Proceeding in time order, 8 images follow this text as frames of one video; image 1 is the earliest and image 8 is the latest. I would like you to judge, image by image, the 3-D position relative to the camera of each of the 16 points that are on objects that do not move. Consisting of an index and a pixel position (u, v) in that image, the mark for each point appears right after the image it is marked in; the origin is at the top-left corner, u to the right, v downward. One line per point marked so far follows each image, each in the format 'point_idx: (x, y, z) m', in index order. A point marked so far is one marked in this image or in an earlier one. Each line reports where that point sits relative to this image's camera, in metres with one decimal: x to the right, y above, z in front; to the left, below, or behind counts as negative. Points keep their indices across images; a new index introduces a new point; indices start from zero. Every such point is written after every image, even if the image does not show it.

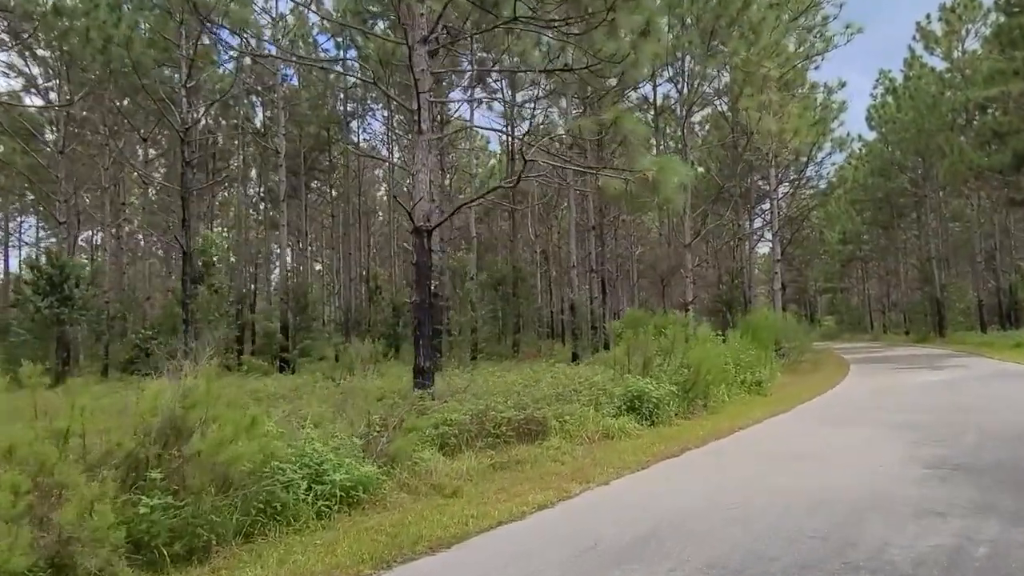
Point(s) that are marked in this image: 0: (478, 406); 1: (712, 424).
0: (-0.3, -1.2, +7.5) m
1: (+2.5, -1.7, +9.1) m
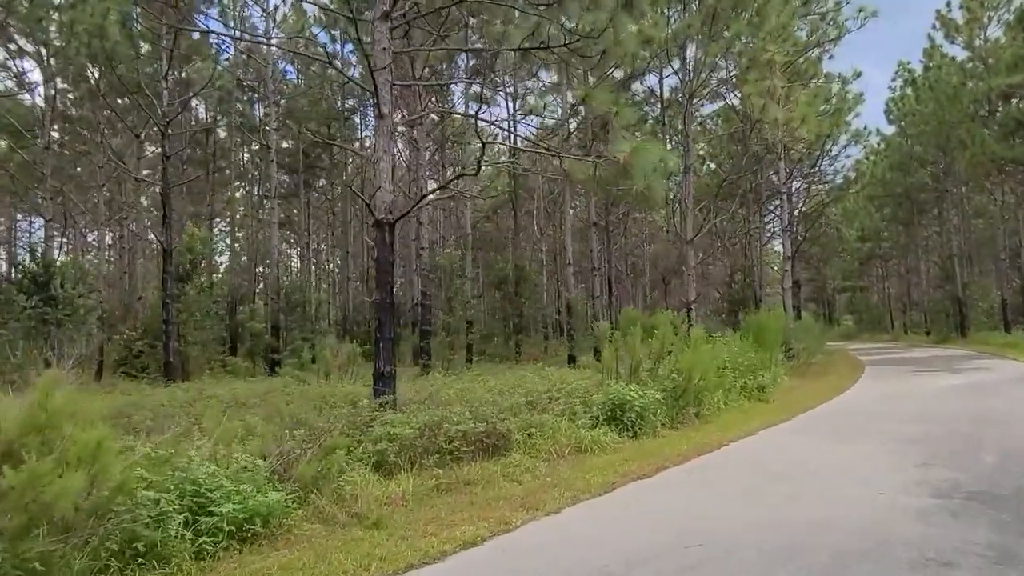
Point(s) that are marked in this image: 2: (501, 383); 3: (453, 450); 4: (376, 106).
0: (-0.7, -1.2, +6.8) m
1: (+2.1, -1.6, +8.2) m
2: (-0.1, -1.3, +10.4) m
3: (-0.5, -1.4, +6.2) m
4: (-1.5, +2.0, +8.3) m
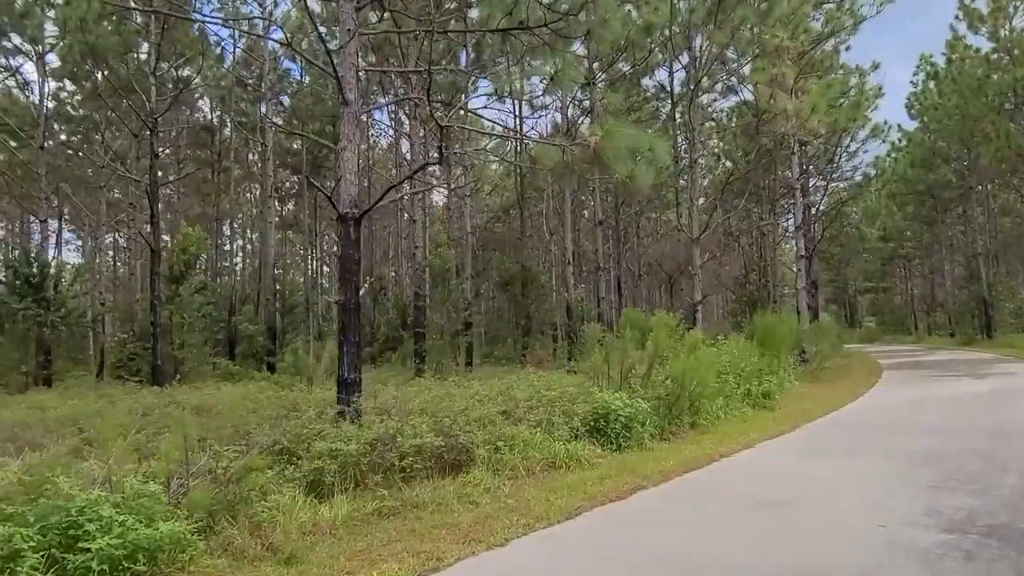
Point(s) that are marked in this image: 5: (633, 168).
0: (-1.0, -1.2, +6.1) m
1: (+1.9, -1.6, +7.5) m
2: (-0.3, -1.3, +9.8) m
3: (-0.8, -1.4, +5.6) m
4: (-1.8, +2.0, +7.7) m
5: (+1.5, +1.5, +9.1) m
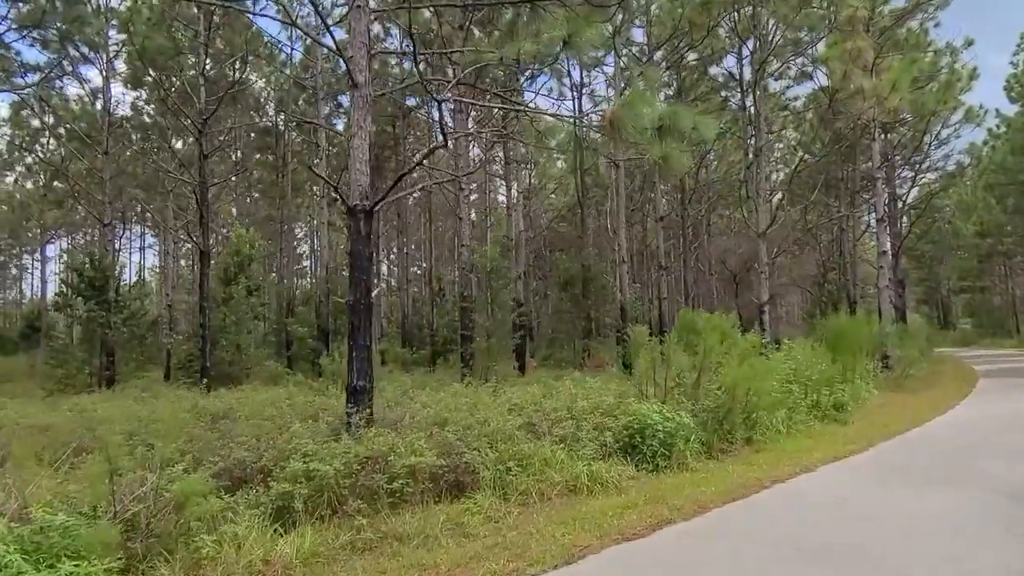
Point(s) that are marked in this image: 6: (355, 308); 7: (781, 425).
0: (-0.9, -1.1, +5.4) m
1: (+2.1, -1.6, +6.5) m
2: (+0.1, -1.3, +9.0) m
3: (-0.8, -1.3, +4.9) m
4: (-1.6, +2.0, +7.1) m
5: (+1.8, +1.5, +8.1) m
6: (-1.5, -0.2, +6.9) m
7: (+3.0, -1.5, +8.2) m
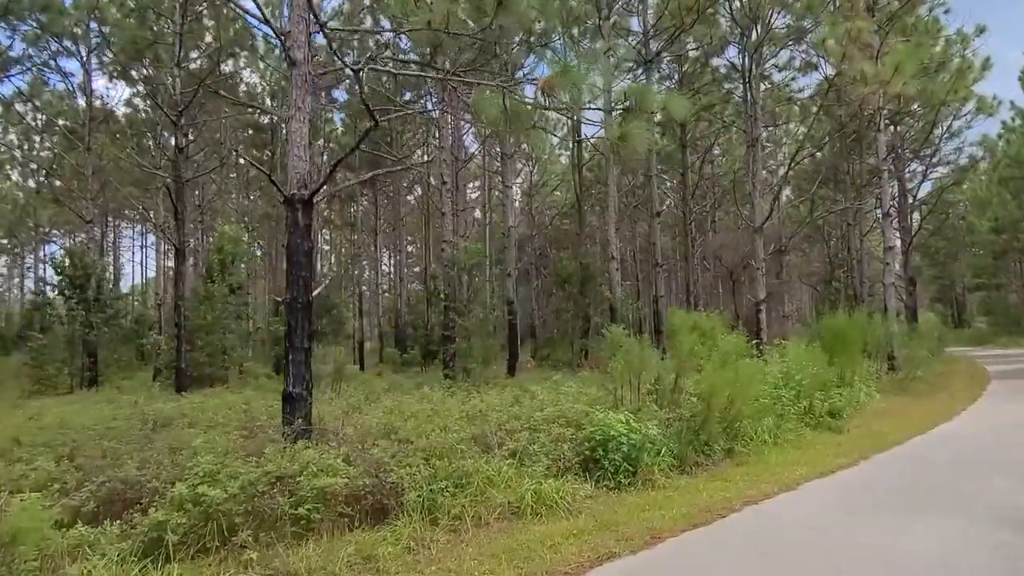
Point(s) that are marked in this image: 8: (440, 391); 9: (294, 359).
0: (-1.4, -1.1, +4.8) m
1: (+1.7, -1.6, +5.9) m
2: (-0.3, -1.3, +8.4) m
3: (-1.2, -1.3, +4.3) m
4: (-2.0, +2.1, +6.5) m
5: (+1.4, +1.5, +7.4) m
6: (-1.9, -0.2, +6.3) m
7: (+2.6, -1.5, +7.5) m
8: (-1.0, -1.5, +10.7) m
9: (-1.9, -0.6, +6.3) m
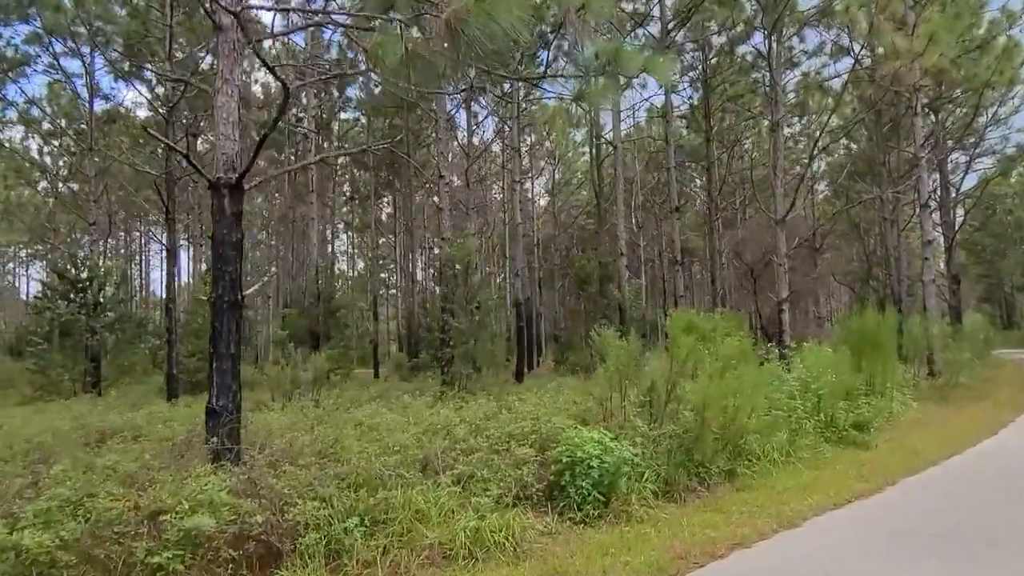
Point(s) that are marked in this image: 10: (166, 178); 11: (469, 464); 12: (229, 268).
0: (-1.7, -1.1, +4.0) m
1: (+1.3, -1.5, +4.9) m
2: (-0.5, -1.3, +7.5) m
3: (-1.6, -1.3, +3.4) m
4: (-2.3, +2.1, +5.7) m
5: (+1.2, +1.6, +6.5) m
6: (-2.2, -0.2, +5.5) m
7: (+2.3, -1.4, +6.4) m
8: (-1.1, -1.5, +9.8) m
9: (-2.2, -0.6, +5.5) m
10: (-6.9, +2.2, +14.8) m
11: (-0.3, -1.2, +5.1) m
12: (-2.1, +0.1, +5.5) m
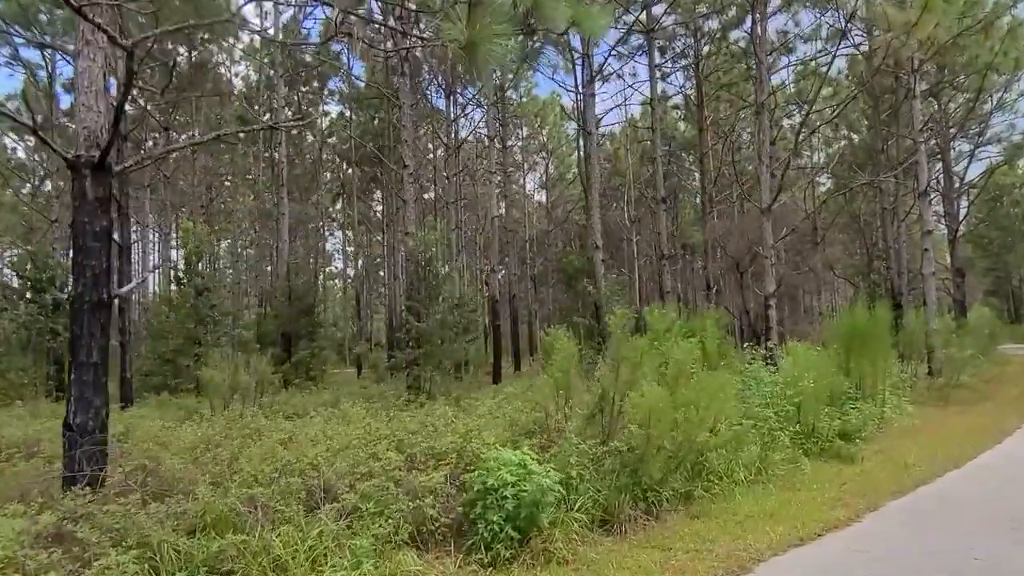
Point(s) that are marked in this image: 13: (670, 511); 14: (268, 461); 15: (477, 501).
0: (-2.3, -1.1, +3.2) m
1: (+0.8, -1.5, +4.0) m
2: (-1.0, -1.2, +6.6) m
3: (-2.2, -1.3, +2.6) m
4: (-2.9, +2.1, +4.9) m
5: (+0.6, +1.6, +5.6) m
6: (-2.8, -0.1, +4.7) m
7: (+1.8, -1.4, +5.6) m
8: (-1.6, -1.4, +9.0) m
9: (-2.7, -0.6, +4.7) m
10: (-7.4, +2.2, +14.0) m
11: (-0.9, -1.2, +4.2) m
12: (-2.7, +0.2, +4.7) m
13: (+1.0, -1.5, +4.9) m
14: (-1.7, -1.2, +5.0) m
15: (-0.2, -1.2, +4.2) m
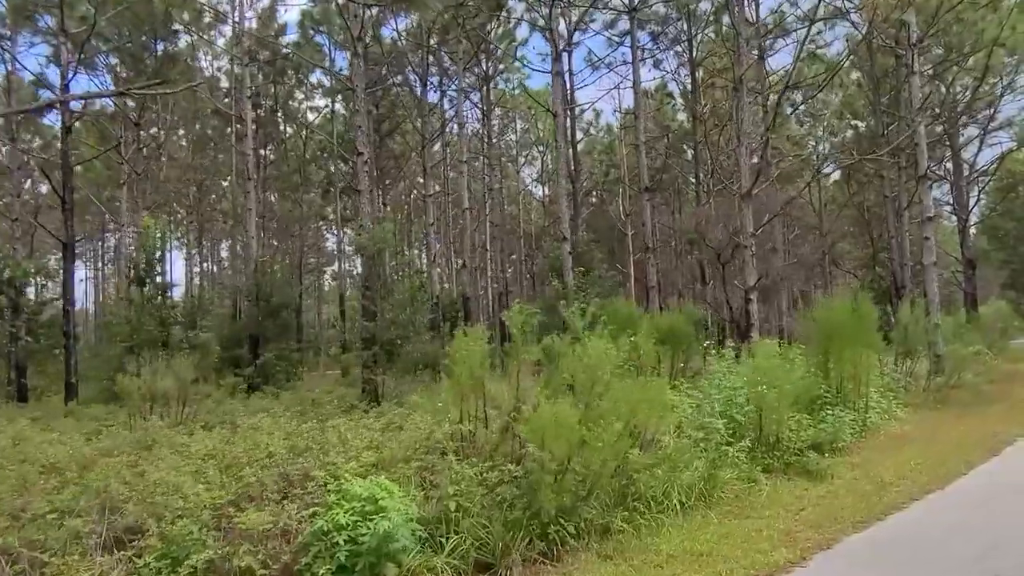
0: (-3.0, -1.1, +2.3) m
1: (+0.1, -1.4, +3.2) m
2: (-1.7, -1.2, +5.8) m
3: (-2.9, -1.2, +1.8) m
4: (-3.6, +2.1, +4.0) m
5: (-0.1, +1.7, +4.7) m
6: (-3.5, -0.1, +3.9) m
7: (+1.1, -1.3, +4.7) m
8: (-2.3, -1.4, +8.1) m
9: (-3.4, -0.5, +3.8) m
10: (-7.9, +2.2, +13.2) m
11: (-1.6, -1.1, +3.4) m
12: (-3.4, +0.2, +3.9) m
13: (+0.3, -1.4, +4.0) m
14: (-2.3, -1.1, +4.2) m
15: (-0.9, -1.2, +3.3) m
